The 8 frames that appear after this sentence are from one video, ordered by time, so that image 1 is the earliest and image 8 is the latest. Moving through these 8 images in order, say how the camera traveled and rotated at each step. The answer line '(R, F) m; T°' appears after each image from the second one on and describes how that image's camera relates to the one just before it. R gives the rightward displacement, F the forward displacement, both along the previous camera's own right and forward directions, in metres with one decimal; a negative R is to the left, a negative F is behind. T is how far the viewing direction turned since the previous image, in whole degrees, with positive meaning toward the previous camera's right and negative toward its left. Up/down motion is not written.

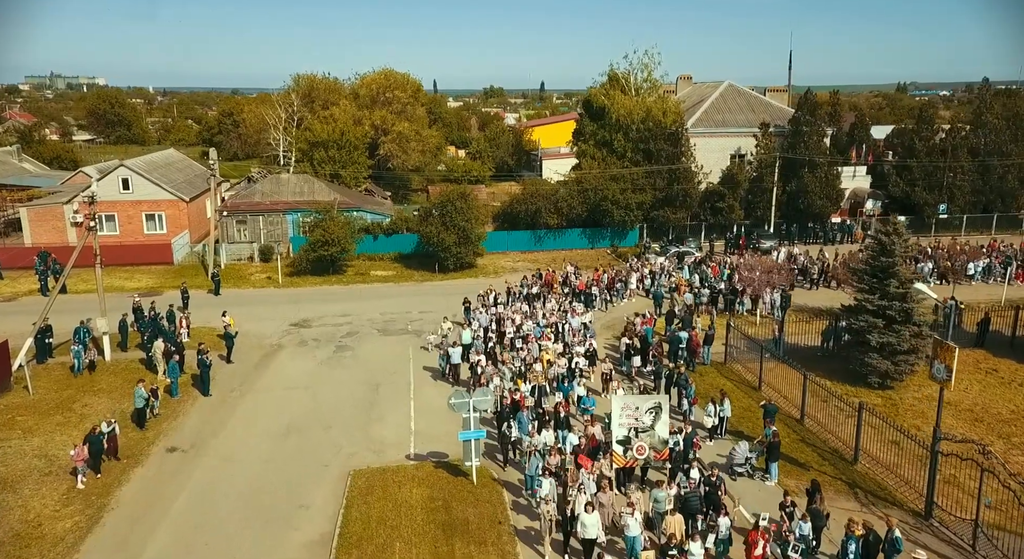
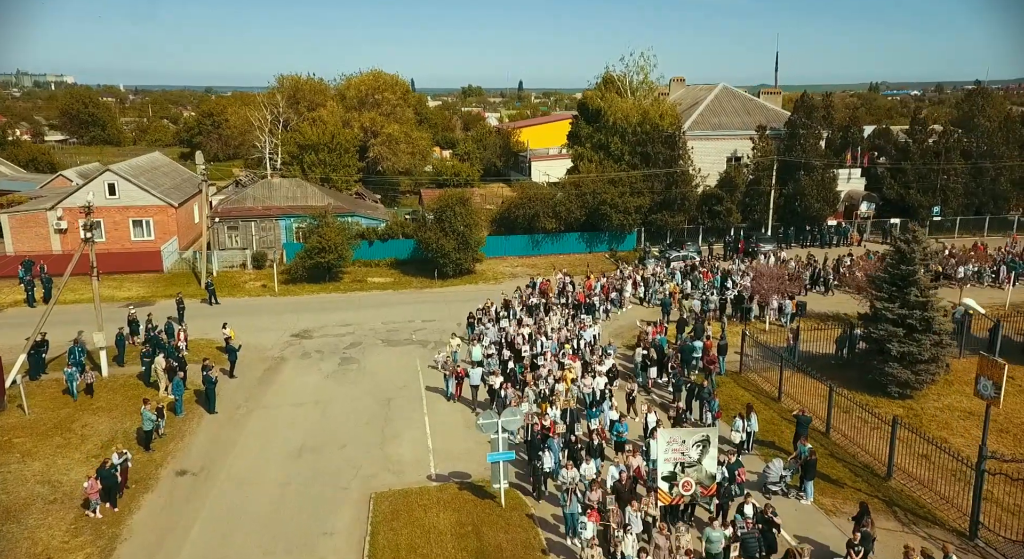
(-1.2, +0.6) m; +2°
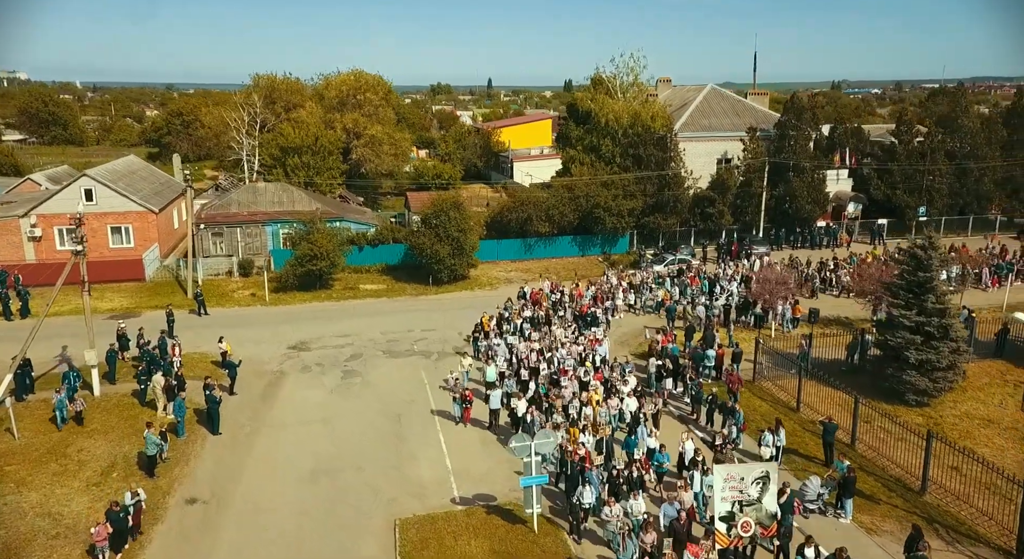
(-1.4, +0.7) m; +3°
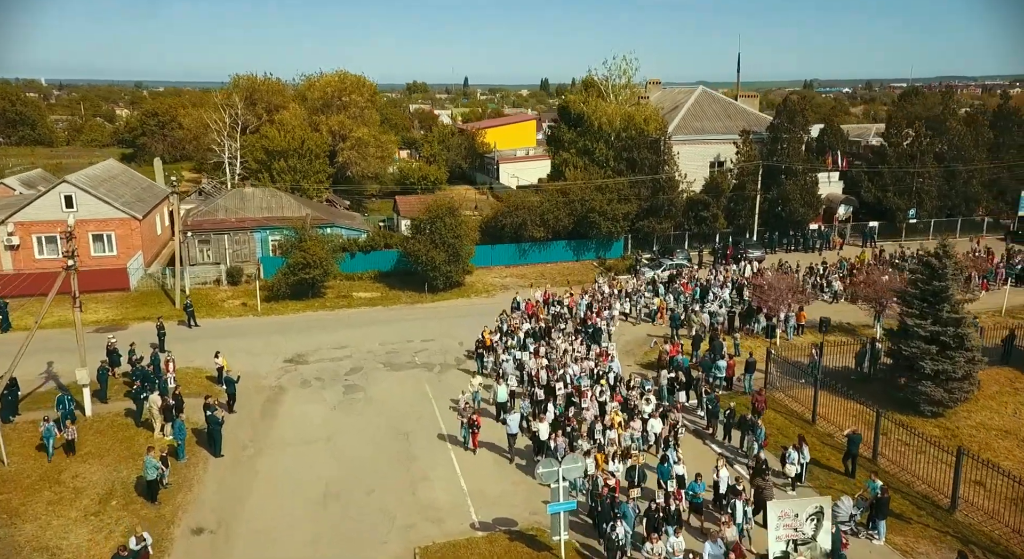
(-1.0, +0.7) m; +2°
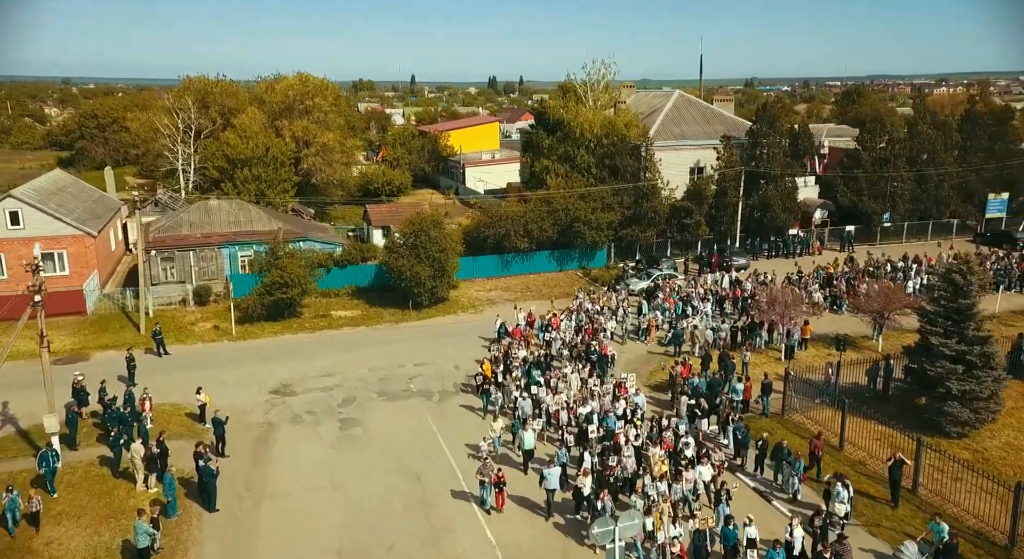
(-1.9, +1.6) m; +4°
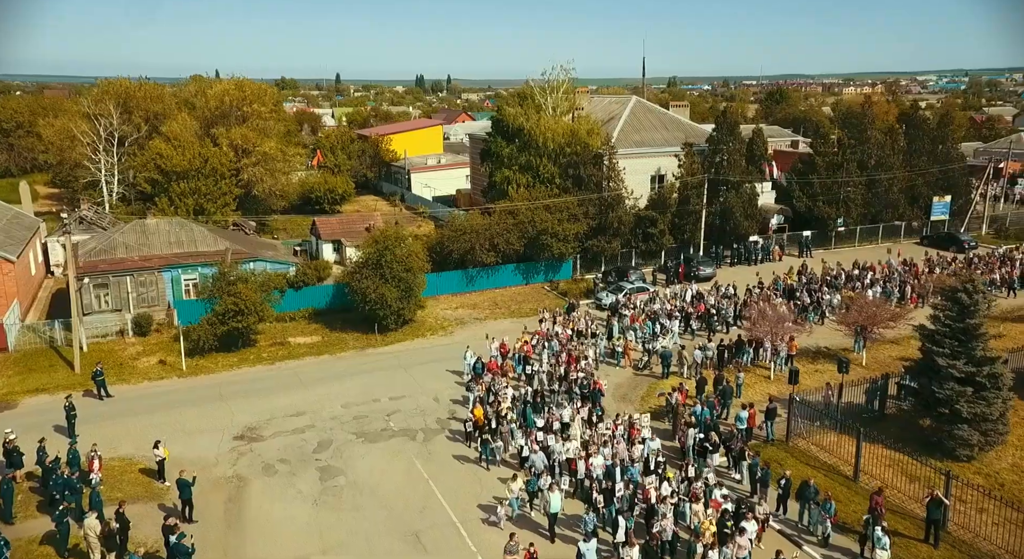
(-1.8, +1.9) m; +5°
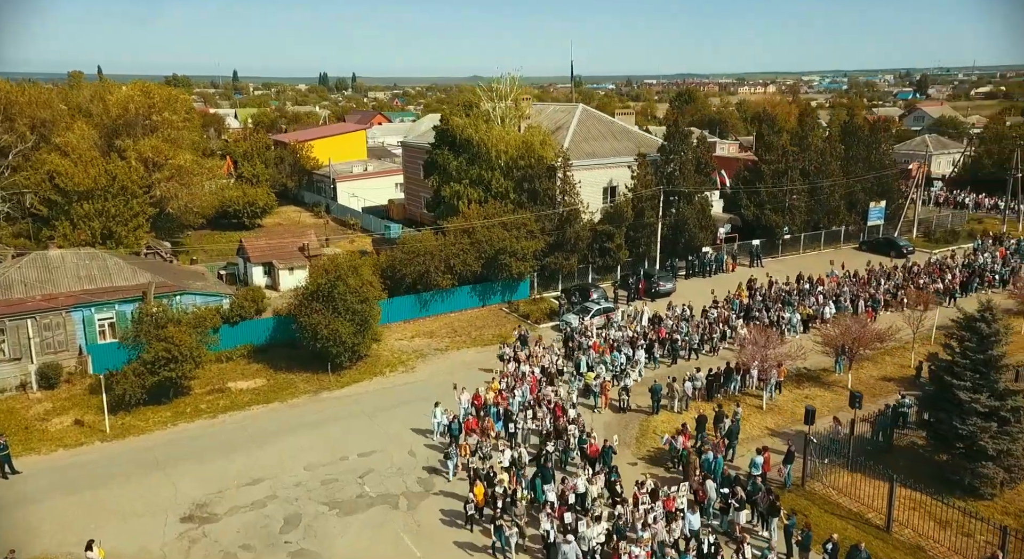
(-2.2, +2.8) m; +7°
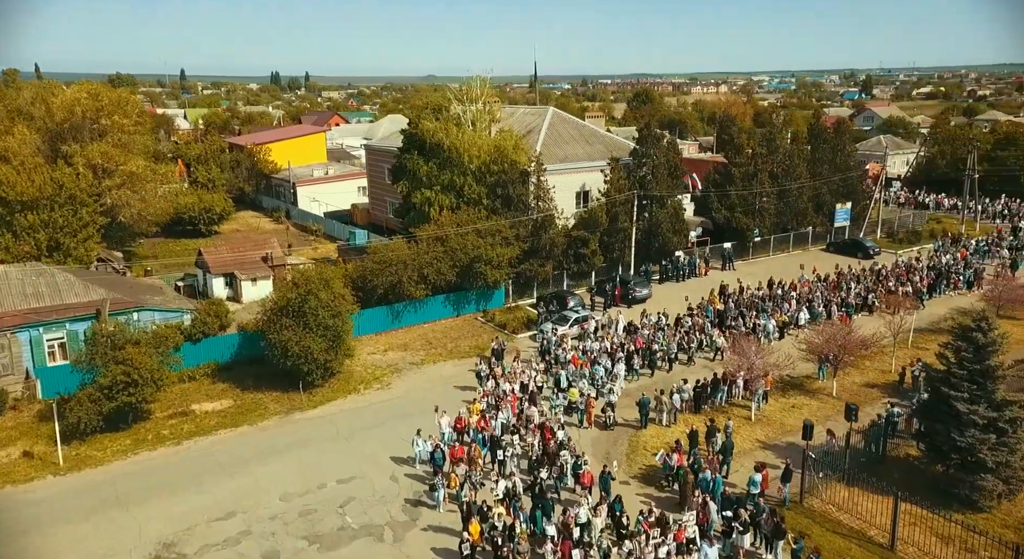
(-0.8, +1.1) m; +3°
